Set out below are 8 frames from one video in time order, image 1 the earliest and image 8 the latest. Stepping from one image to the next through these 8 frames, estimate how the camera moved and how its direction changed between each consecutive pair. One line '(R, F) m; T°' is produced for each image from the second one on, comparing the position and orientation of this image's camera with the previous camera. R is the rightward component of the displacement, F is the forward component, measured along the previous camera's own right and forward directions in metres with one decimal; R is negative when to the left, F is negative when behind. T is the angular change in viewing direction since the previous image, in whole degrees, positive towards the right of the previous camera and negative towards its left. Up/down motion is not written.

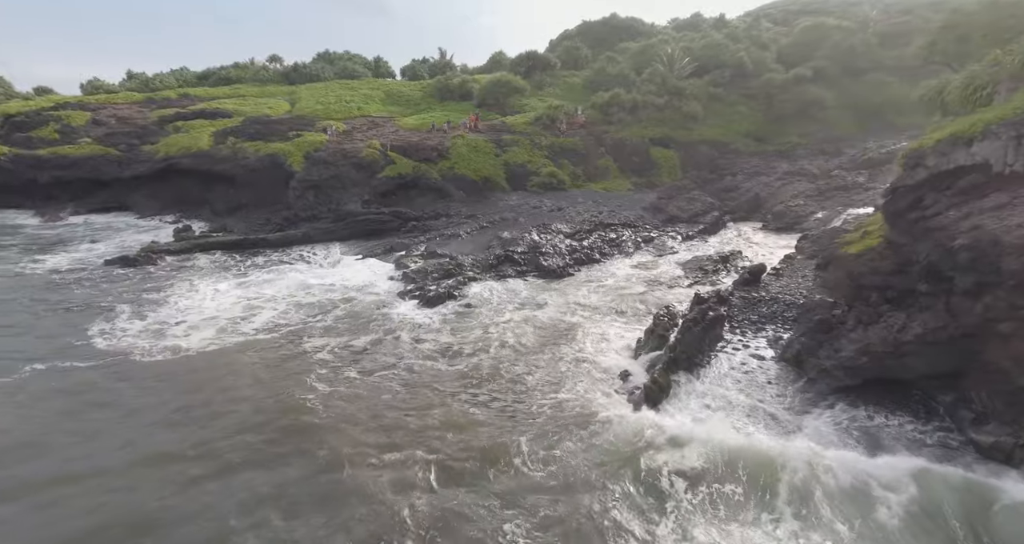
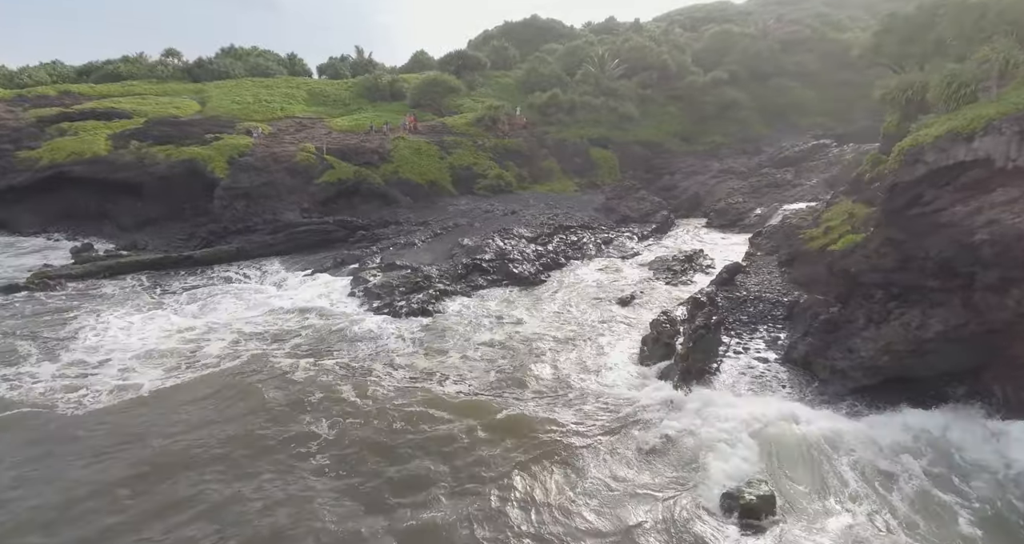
(-1.9, +1.6) m; +9°
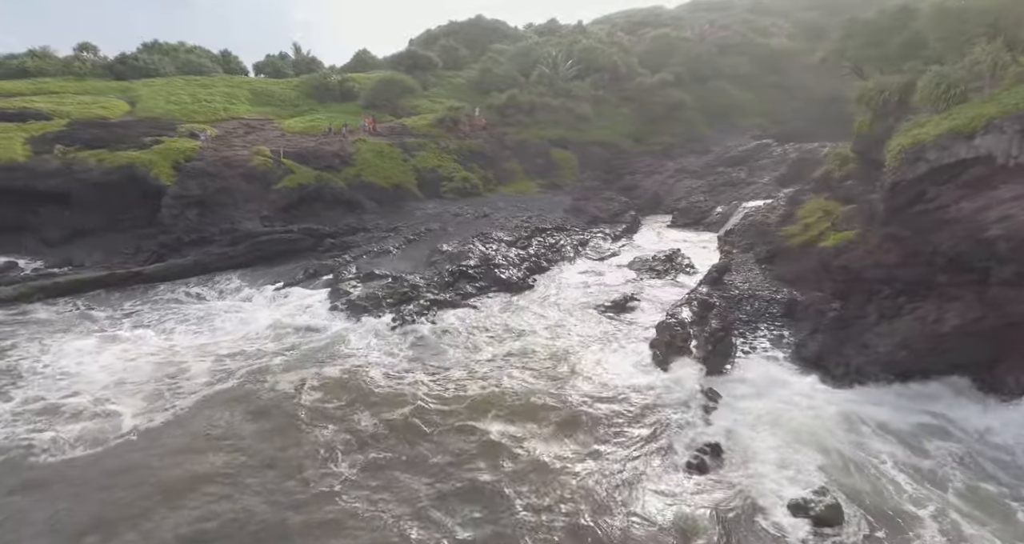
(-1.7, +0.8) m; +6°
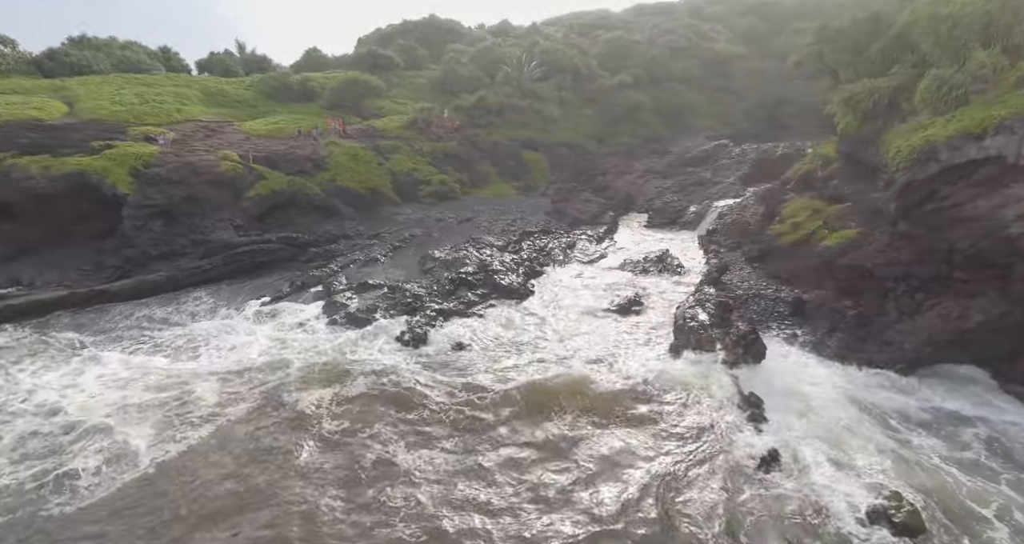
(-1.9, +0.7) m; +5°
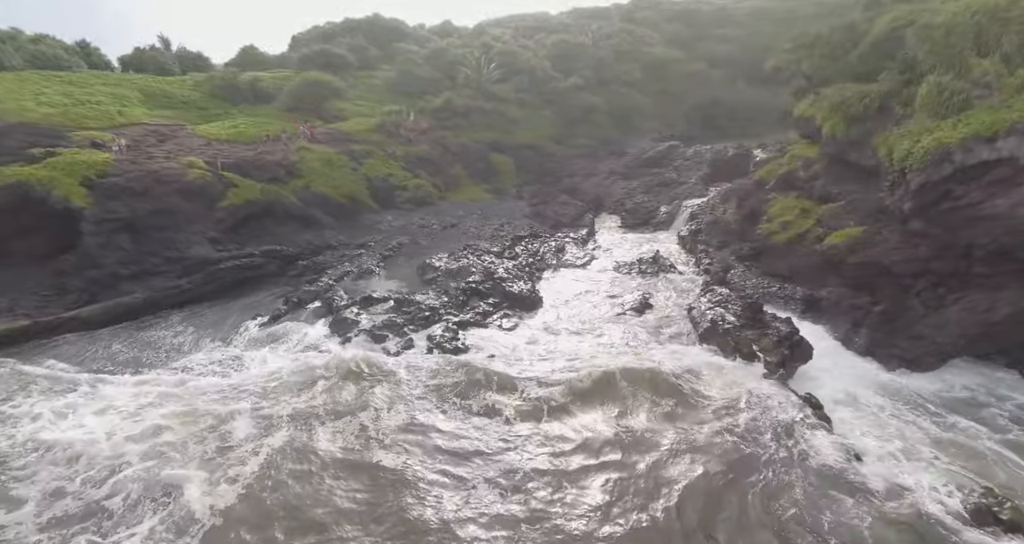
(-2.6, +0.7) m; +7°
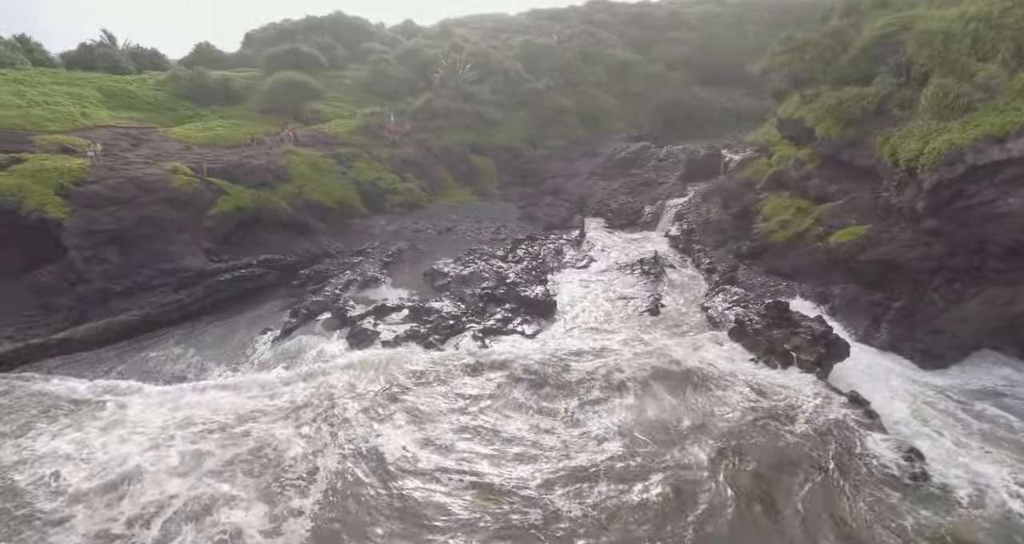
(-2.0, +0.4) m; +4°
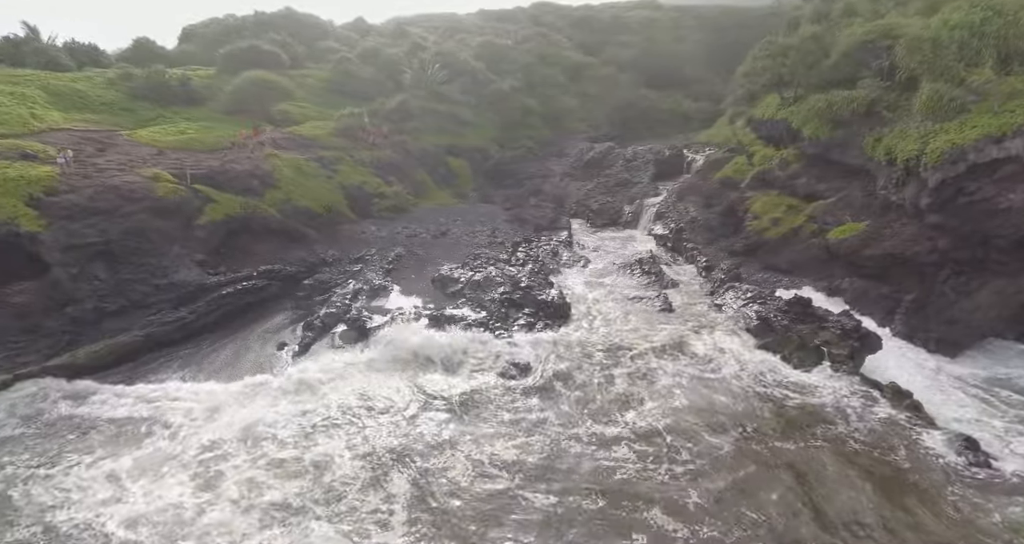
(-2.4, +0.4) m; +5°
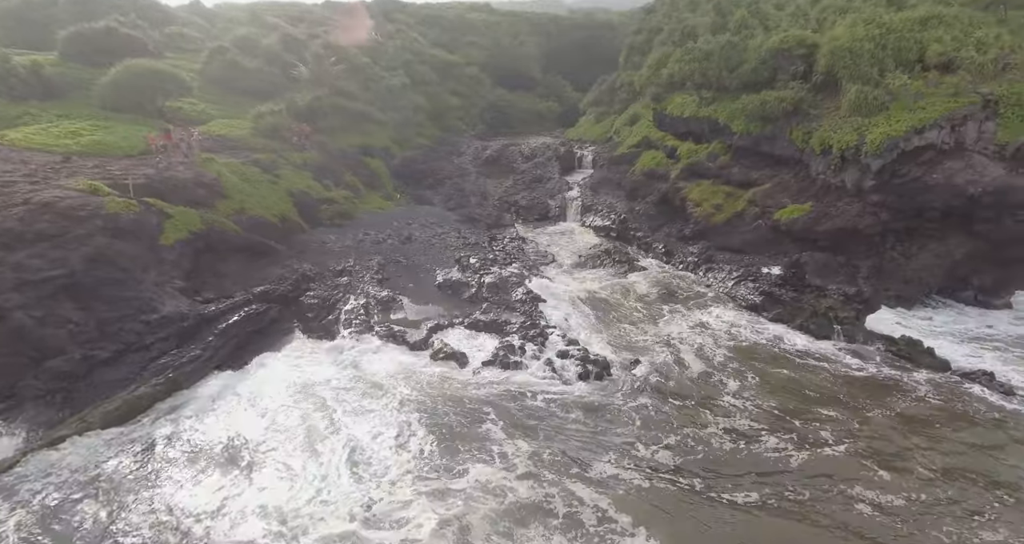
(-5.6, +0.9) m; +15°
